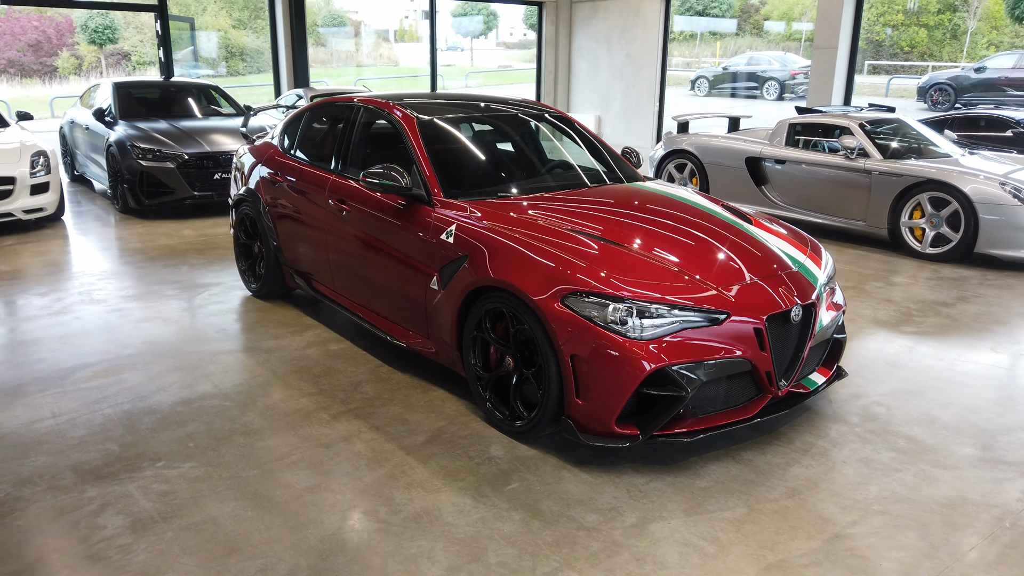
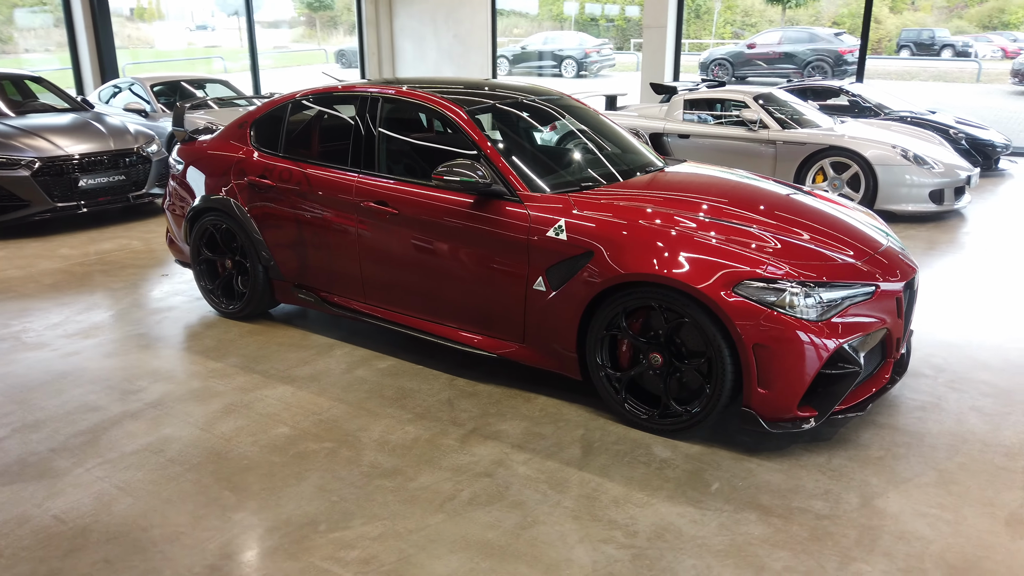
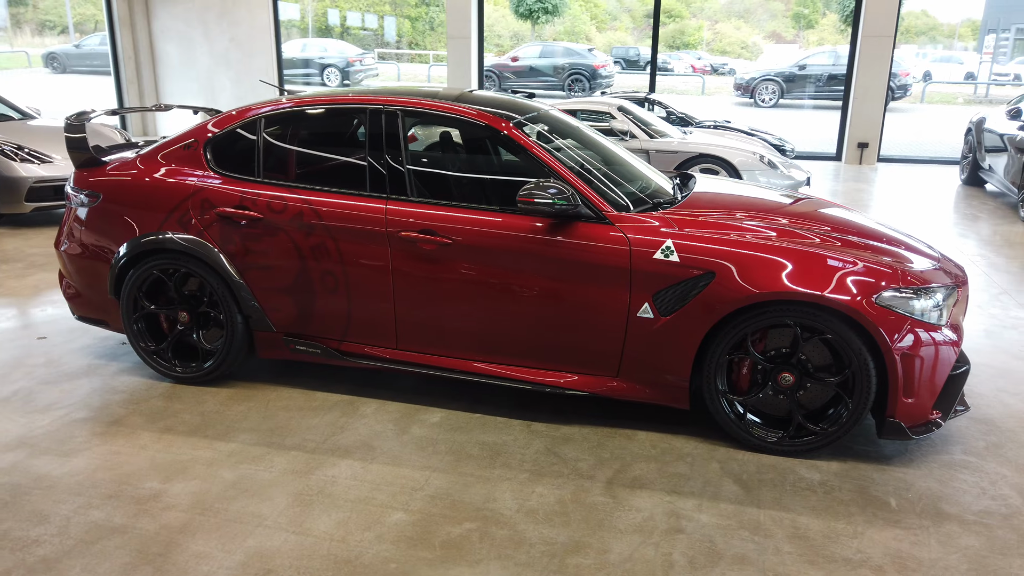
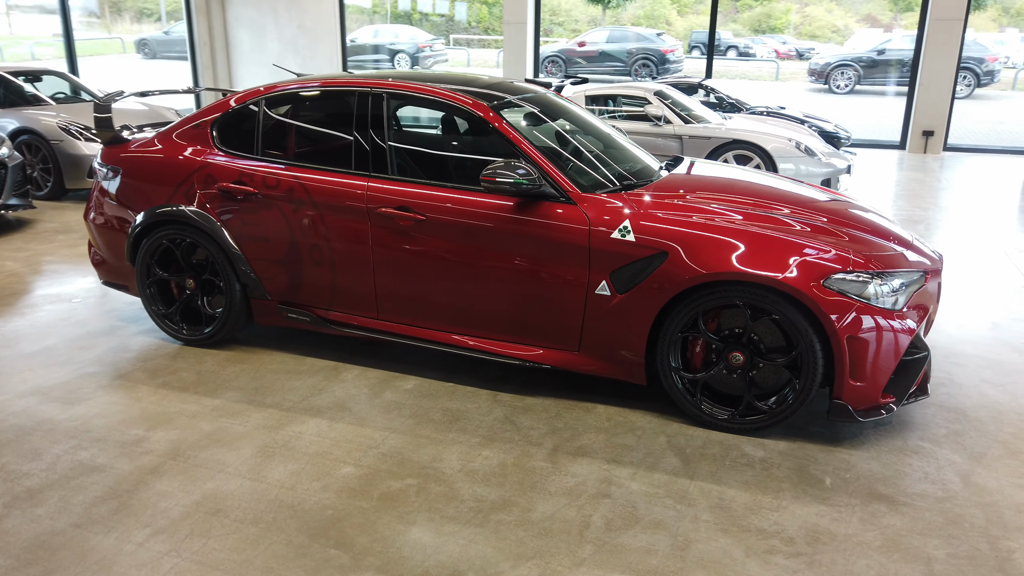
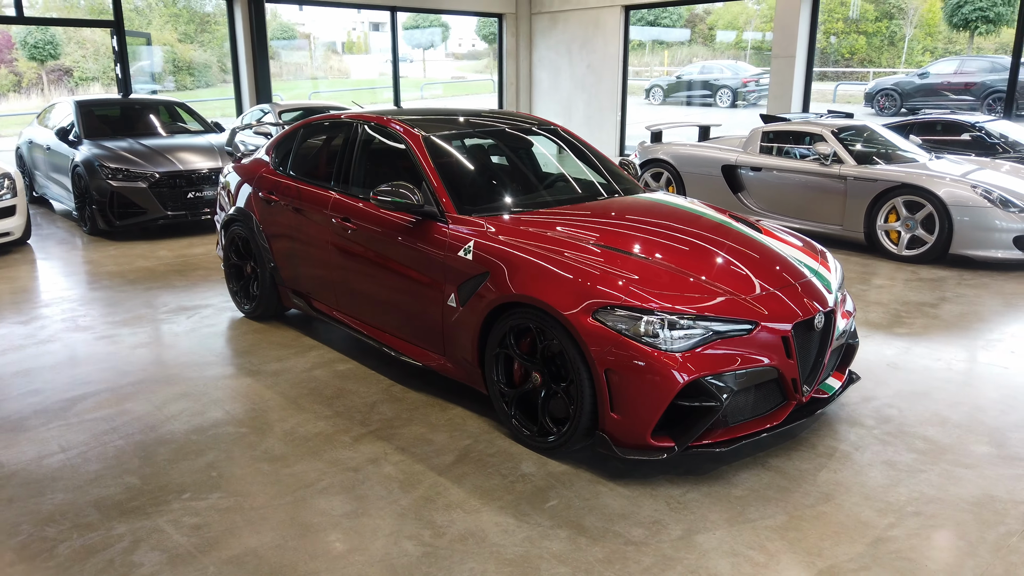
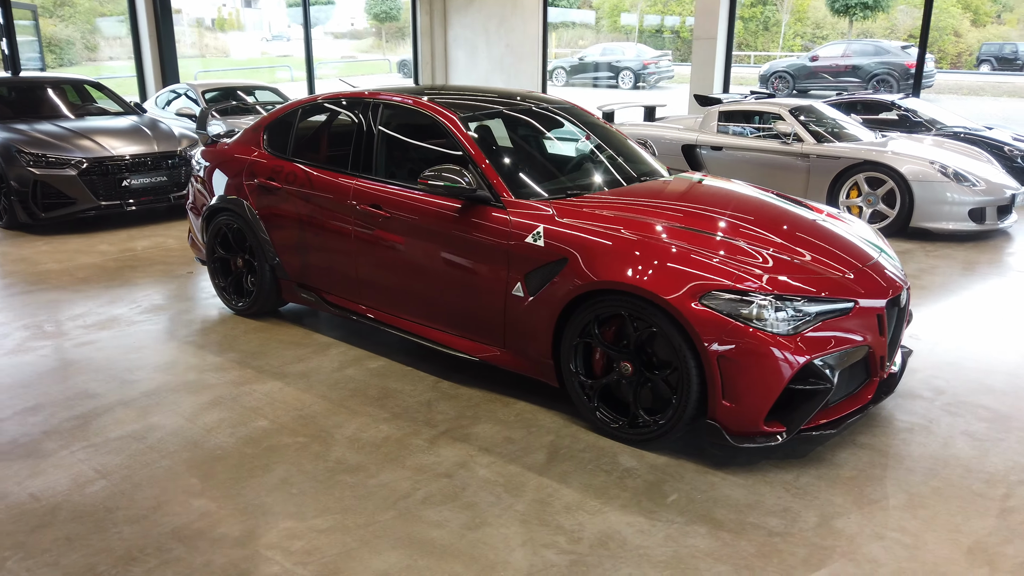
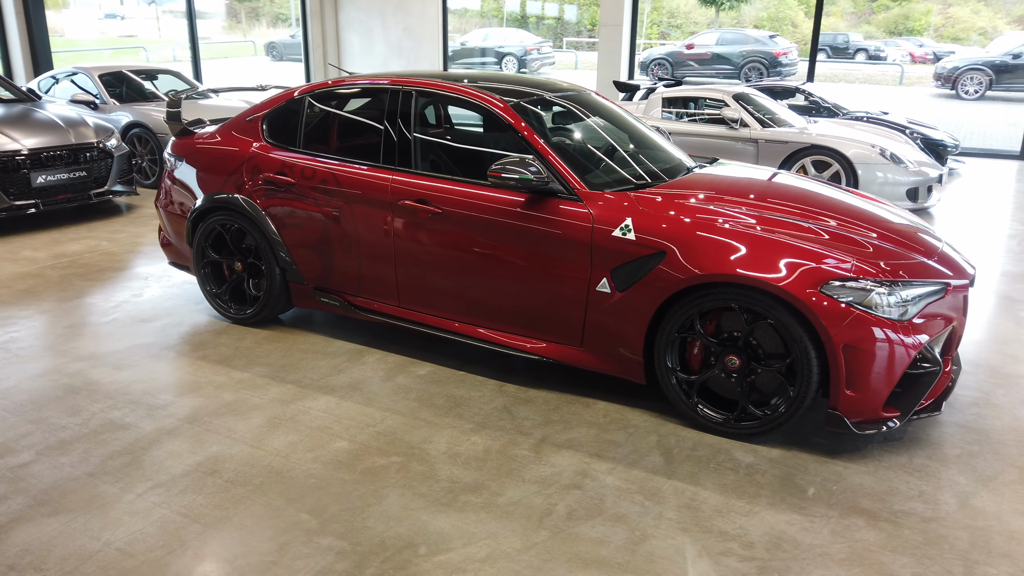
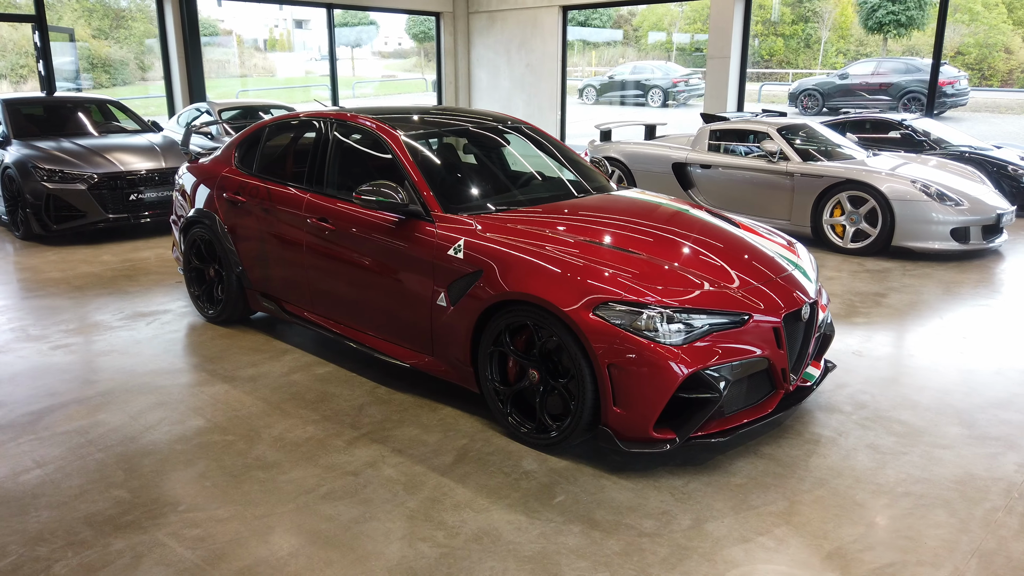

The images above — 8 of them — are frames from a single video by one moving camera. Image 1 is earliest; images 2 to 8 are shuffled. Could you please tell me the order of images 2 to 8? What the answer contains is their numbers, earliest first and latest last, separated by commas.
5, 8, 6, 2, 7, 4, 3
